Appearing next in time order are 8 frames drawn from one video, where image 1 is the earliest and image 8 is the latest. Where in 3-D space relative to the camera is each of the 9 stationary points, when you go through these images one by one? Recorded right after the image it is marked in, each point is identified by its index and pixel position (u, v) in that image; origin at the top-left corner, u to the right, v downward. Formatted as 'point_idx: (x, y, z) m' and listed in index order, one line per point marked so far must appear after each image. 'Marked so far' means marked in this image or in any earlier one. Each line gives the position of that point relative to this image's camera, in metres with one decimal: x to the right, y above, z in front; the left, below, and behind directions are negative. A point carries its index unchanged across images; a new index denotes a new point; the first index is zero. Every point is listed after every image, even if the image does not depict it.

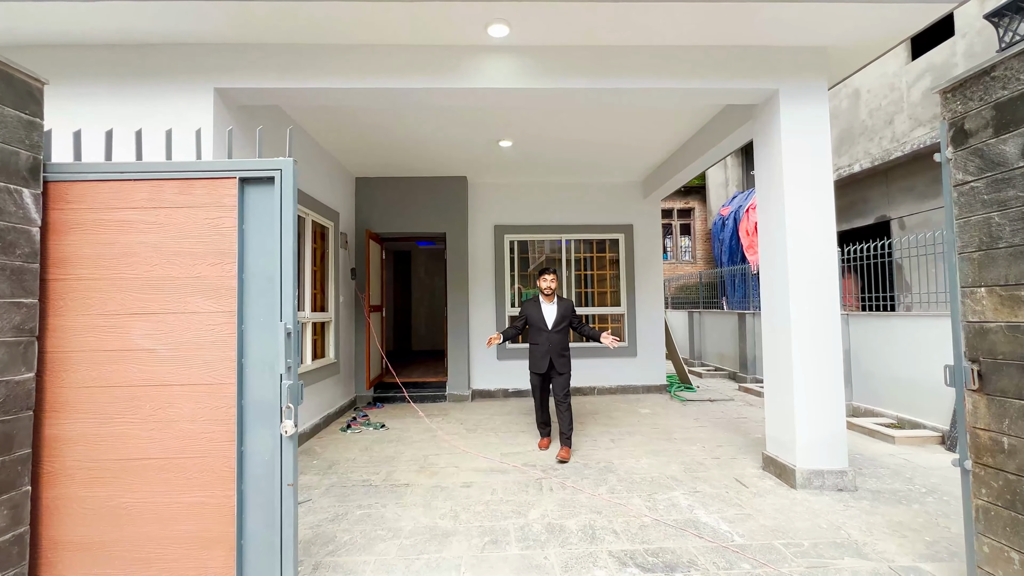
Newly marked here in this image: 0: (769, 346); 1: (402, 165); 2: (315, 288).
0: (+1.9, -0.4, +3.2) m
1: (-1.4, +1.6, +5.5) m
2: (-2.2, 0.0, +4.7) m
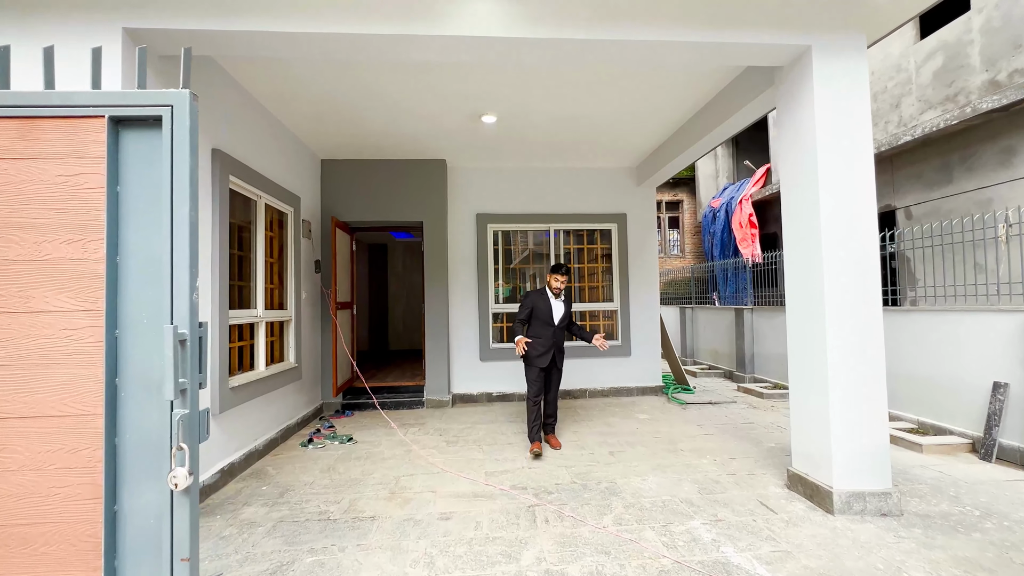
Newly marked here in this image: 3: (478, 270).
0: (+1.9, -0.4, +2.8) m
1: (-1.6, +1.7, +4.9) m
2: (-2.3, +0.1, +4.1) m
3: (-0.4, +0.2, +5.6) m
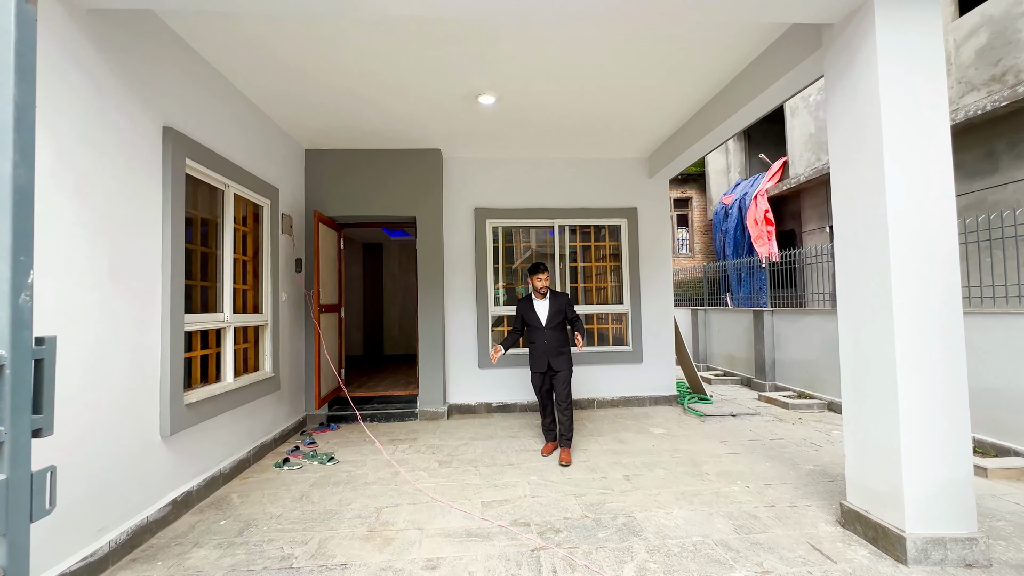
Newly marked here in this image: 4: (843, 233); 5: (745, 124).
0: (+1.9, -0.4, +2.3) m
1: (-1.6, +1.7, +4.5) m
2: (-2.3, 0.0, +3.7) m
3: (-0.4, +0.2, +5.2) m
4: (+1.9, +0.3, +2.4) m
5: (+2.1, +1.5, +3.9) m
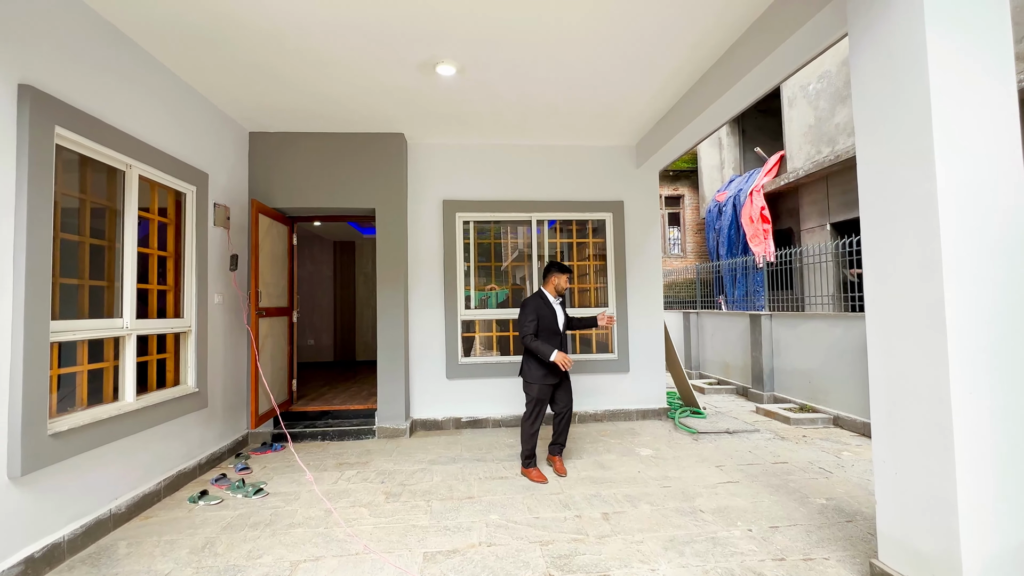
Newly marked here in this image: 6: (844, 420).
0: (+1.6, -0.4, +1.8) m
1: (-1.9, +1.6, +4.0) m
2: (-2.6, 0.0, +3.1) m
3: (-0.7, +0.2, +4.6) m
4: (+1.6, +0.3, +1.9) m
5: (+1.8, +1.5, +3.4) m
6: (+3.3, -1.3, +4.3) m
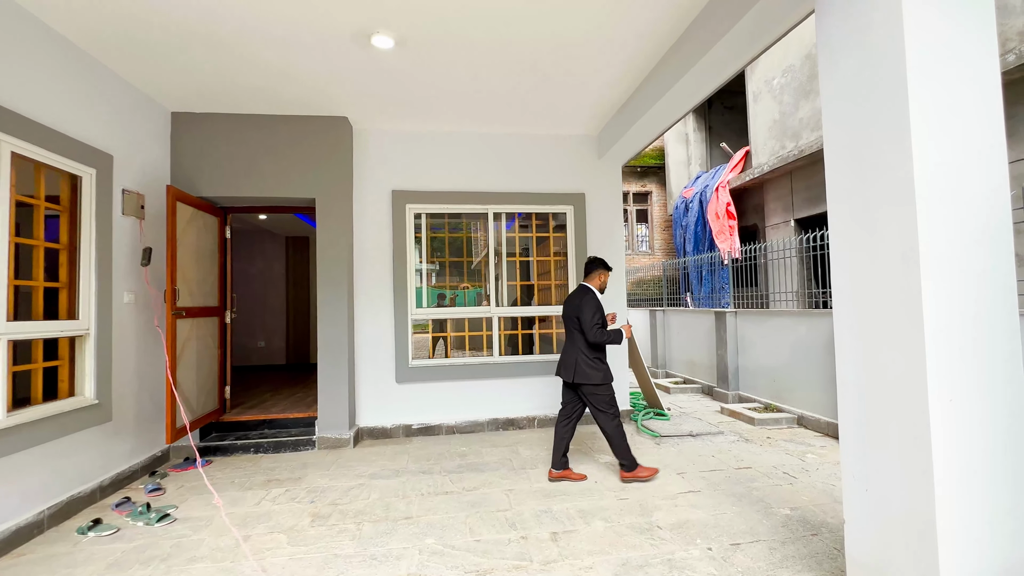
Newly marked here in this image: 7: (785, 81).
0: (+1.3, -0.4, +1.6) m
1: (-2.3, +1.7, +3.5) m
2: (-3.0, +0.1, +2.7) m
3: (-1.2, +0.2, +4.3) m
4: (+1.3, +0.3, +1.7) m
5: (+1.5, +1.5, +3.2) m
6: (+2.9, -1.3, +4.2) m
7: (+4.0, +3.0, +6.3) m
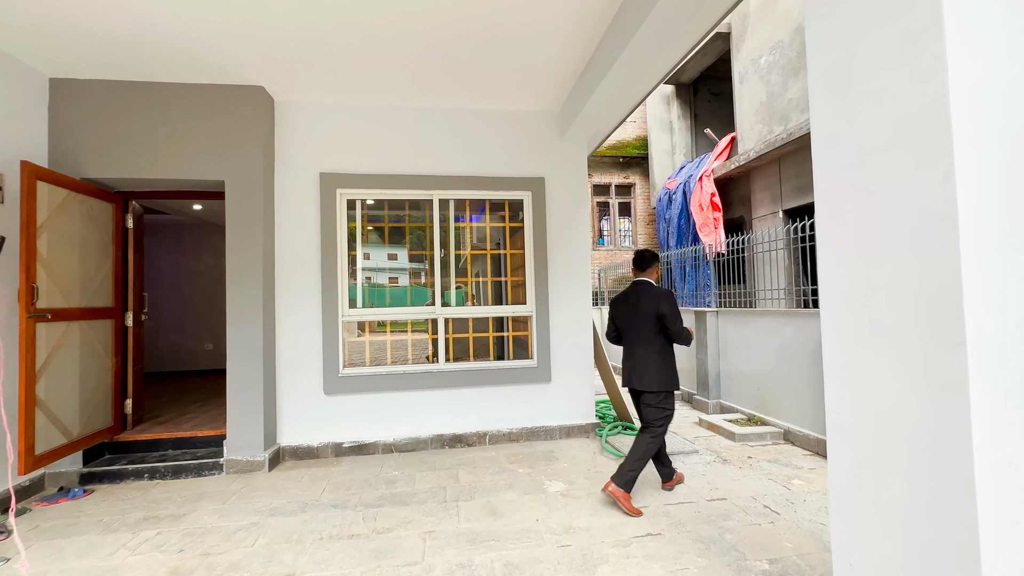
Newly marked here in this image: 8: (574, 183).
0: (+0.9, -0.3, +1.1) m
1: (-2.8, +1.7, +3.0) m
2: (-3.4, +0.1, +2.1) m
3: (-1.7, +0.3, +3.7) m
4: (+0.9, +0.3, +1.2) m
5: (+1.0, +1.5, +2.7) m
6: (+2.4, -1.3, +3.7) m
7: (+3.5, +3.1, +5.7) m
8: (+0.6, +1.0, +4.2) m
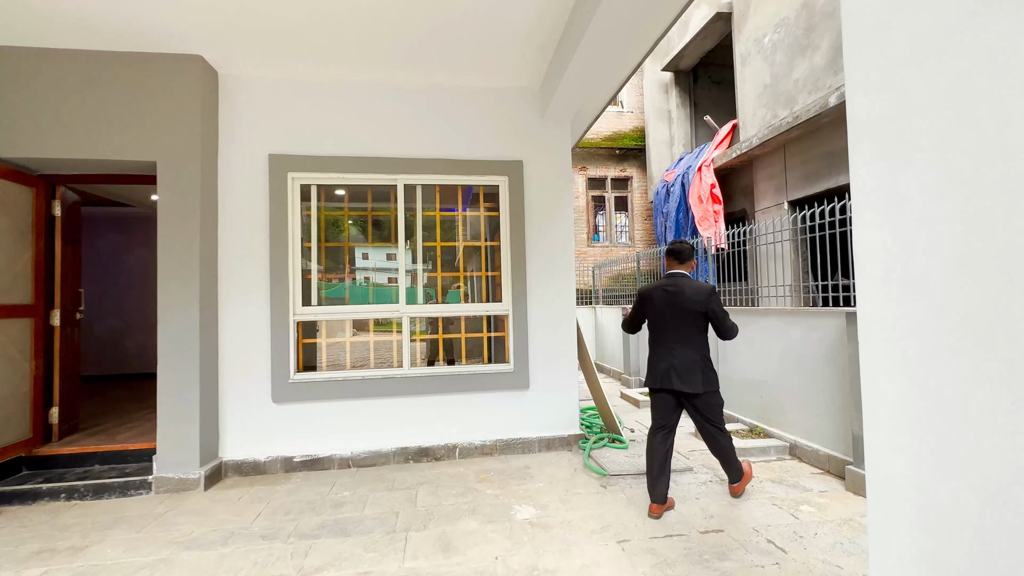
0: (+0.6, -0.3, +0.7) m
1: (-3.0, +1.7, +2.6) m
2: (-3.6, +0.1, +1.7) m
3: (-1.9, +0.3, +3.3) m
4: (+0.6, +0.4, +0.7) m
5: (+0.8, +1.6, +2.3) m
6: (+2.2, -1.2, +3.3) m
7: (+3.3, +3.1, +5.3) m
8: (+0.4, +1.1, +3.8) m
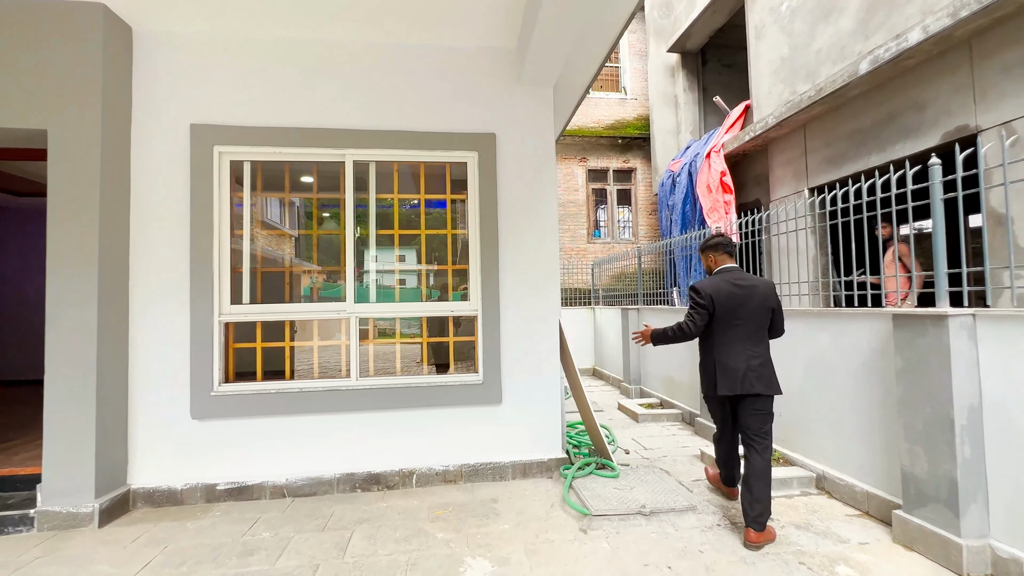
0: (+0.4, -0.3, +0.1) m
1: (-3.2, +1.8, +2.1) m
2: (-3.9, +0.2, +1.2) m
3: (-2.1, +0.3, +2.8) m
4: (+0.4, +0.4, +0.2) m
5: (+0.5, +1.6, +1.7) m
6: (+2.0, -1.2, +2.6) m
7: (+3.1, +3.1, +4.7) m
8: (+0.2, +1.1, +3.2) m
